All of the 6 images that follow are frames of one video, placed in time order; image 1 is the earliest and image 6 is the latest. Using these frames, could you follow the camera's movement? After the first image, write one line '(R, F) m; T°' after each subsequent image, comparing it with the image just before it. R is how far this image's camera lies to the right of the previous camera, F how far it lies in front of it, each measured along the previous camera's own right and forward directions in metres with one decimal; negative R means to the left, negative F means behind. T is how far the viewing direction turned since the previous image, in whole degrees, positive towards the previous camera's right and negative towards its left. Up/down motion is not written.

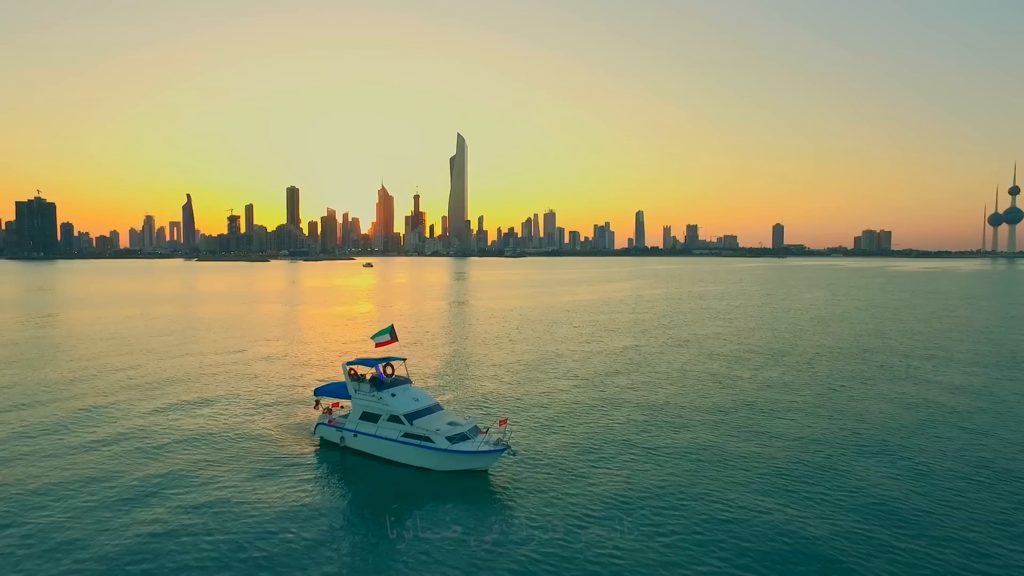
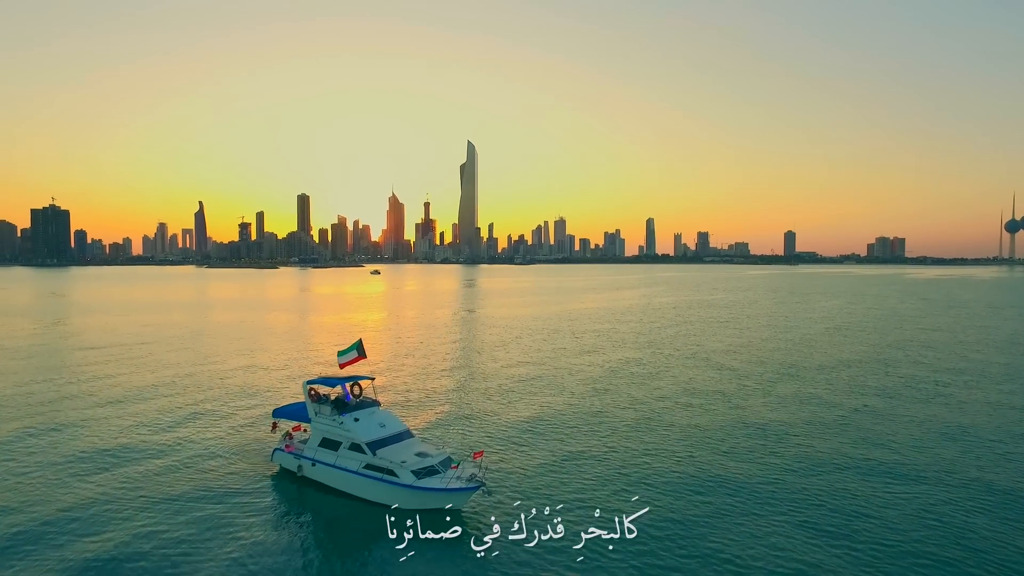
(+1.5, +3.7) m; -1°
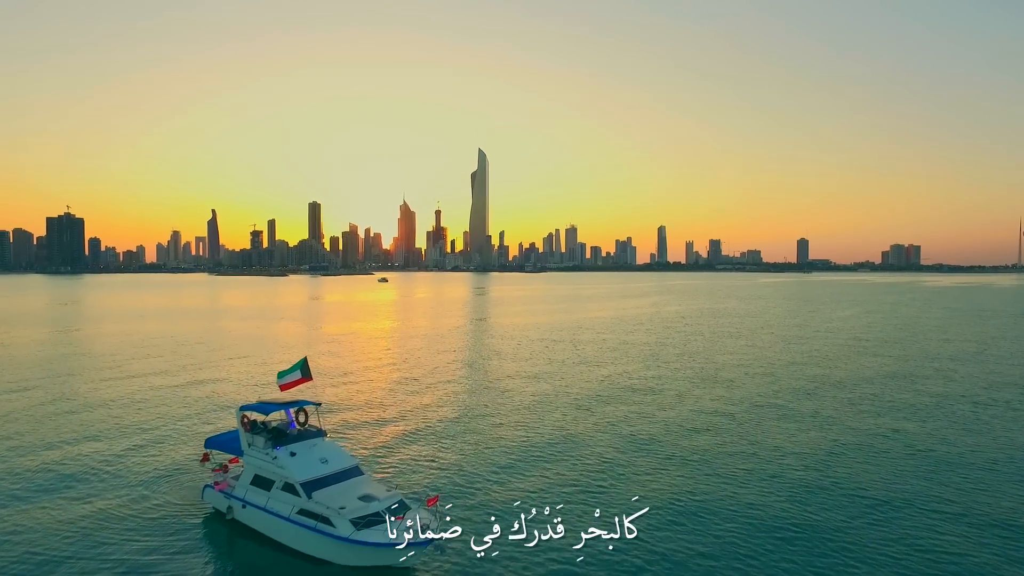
(+1.8, +4.5) m; -1°
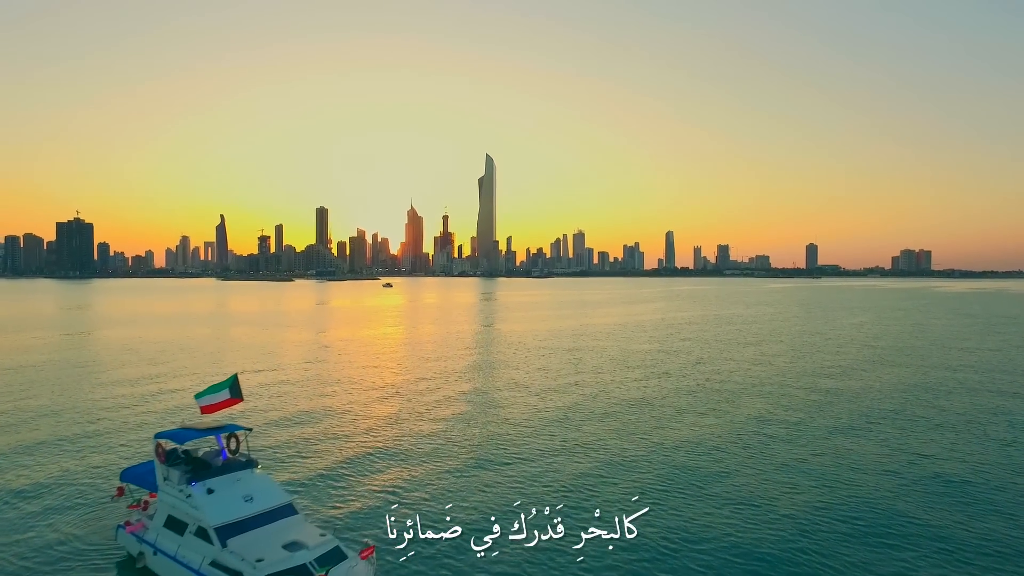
(+1.6, +3.8) m; -1°
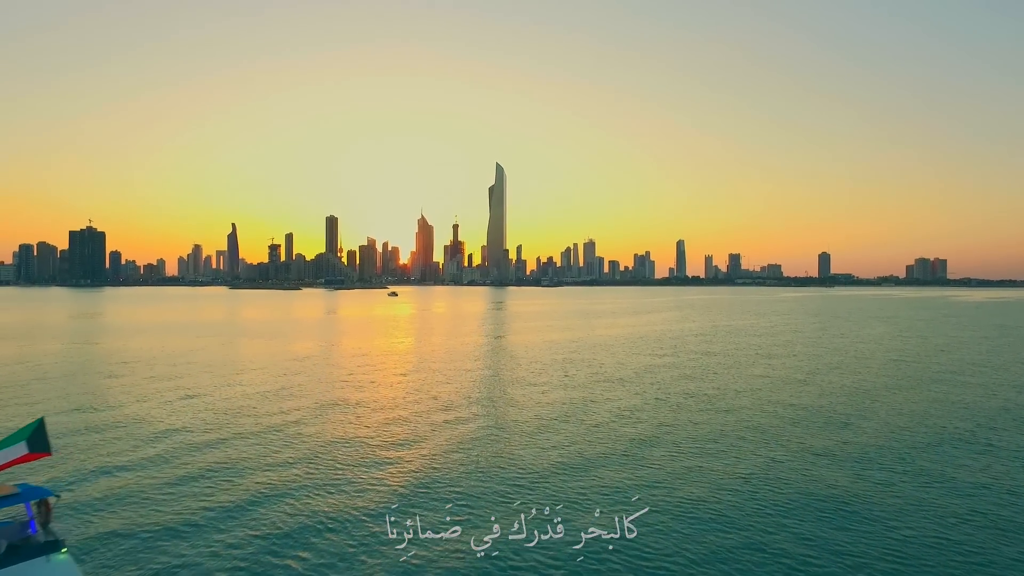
(+2.8, +6.3) m; -1°
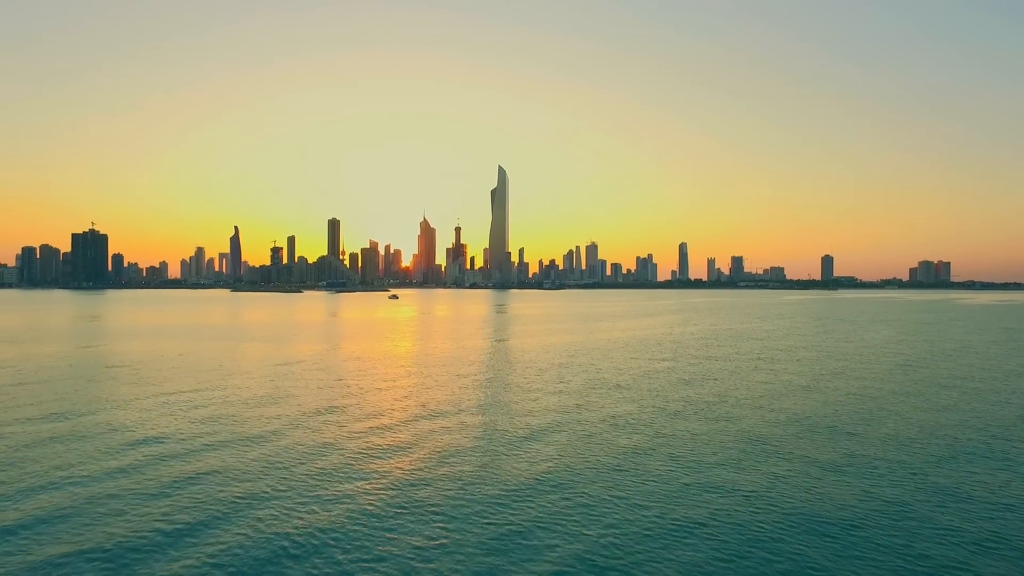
(+1.0, +2.2) m; 0°
